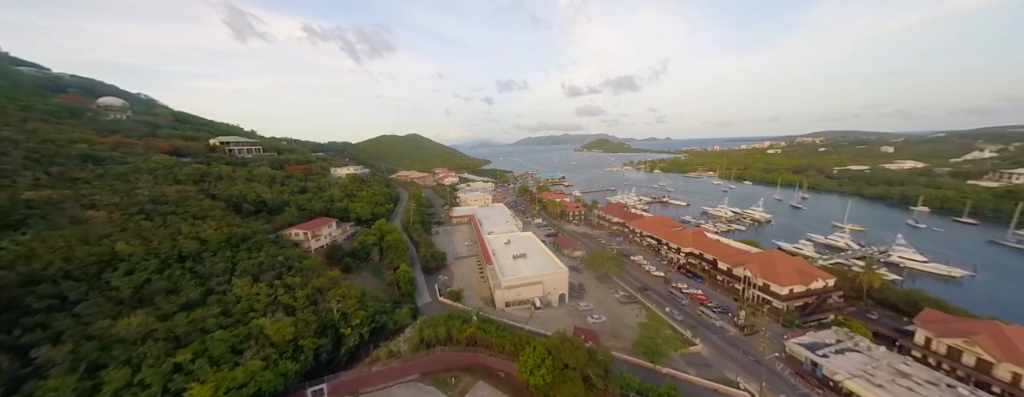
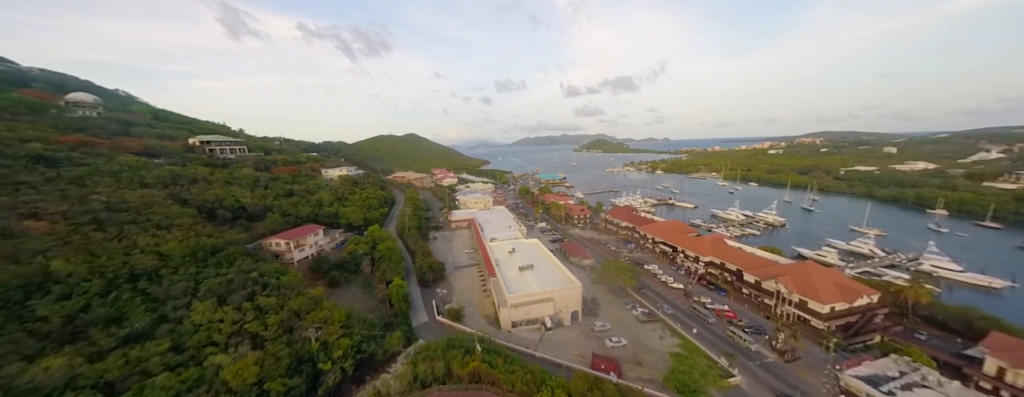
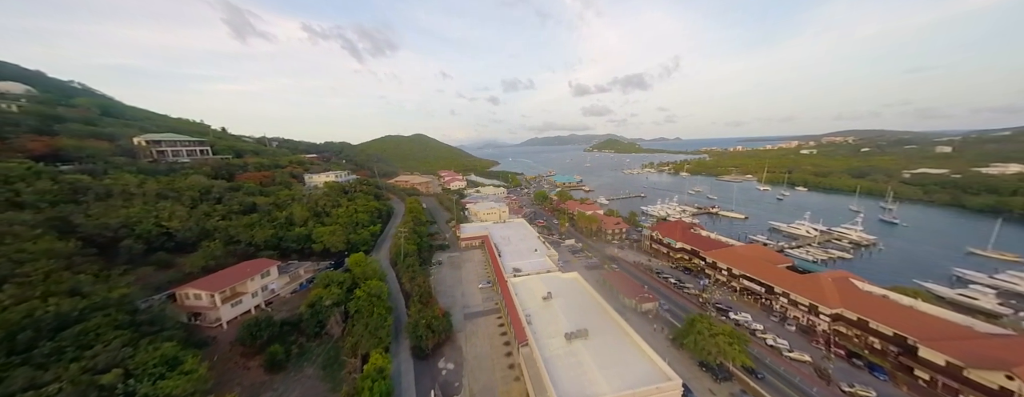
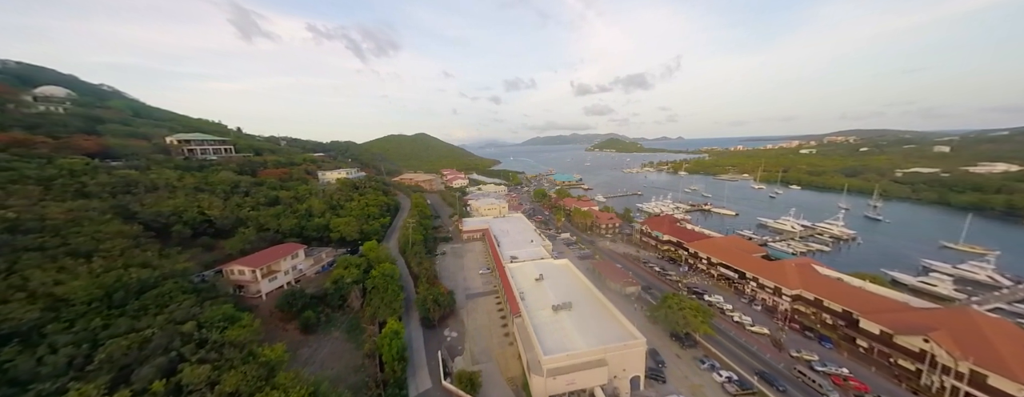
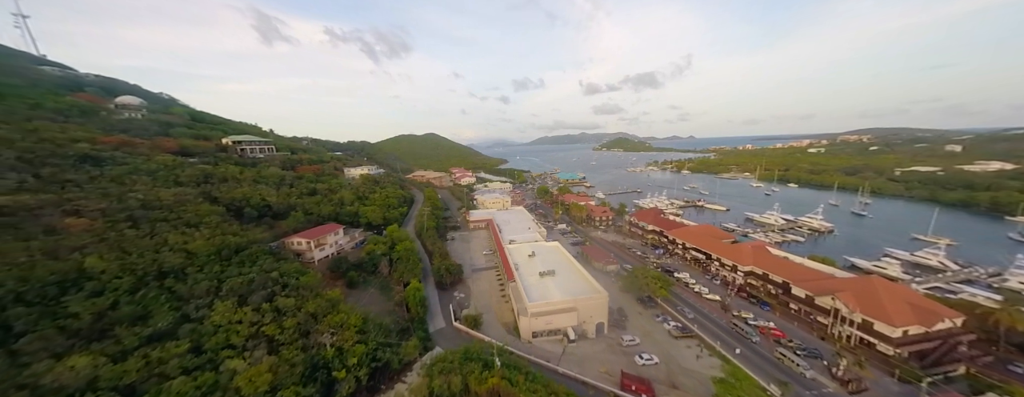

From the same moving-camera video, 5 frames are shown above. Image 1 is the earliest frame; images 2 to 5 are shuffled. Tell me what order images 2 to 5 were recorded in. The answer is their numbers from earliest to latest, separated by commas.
2, 5, 4, 3
